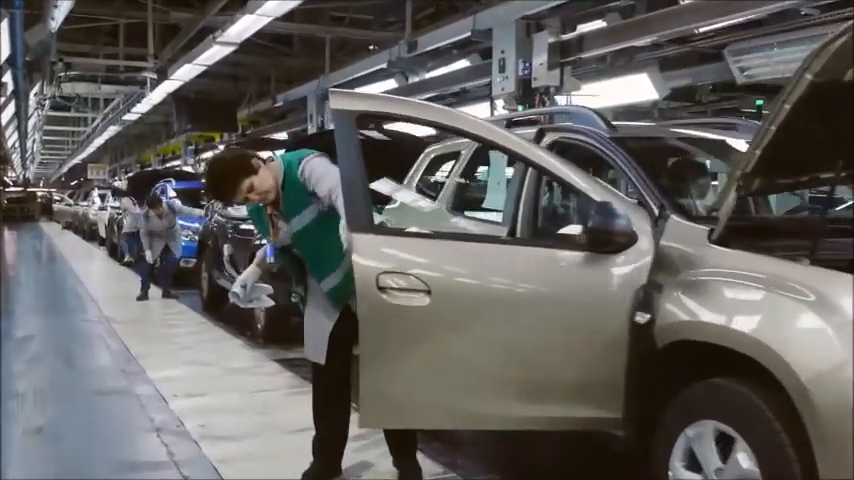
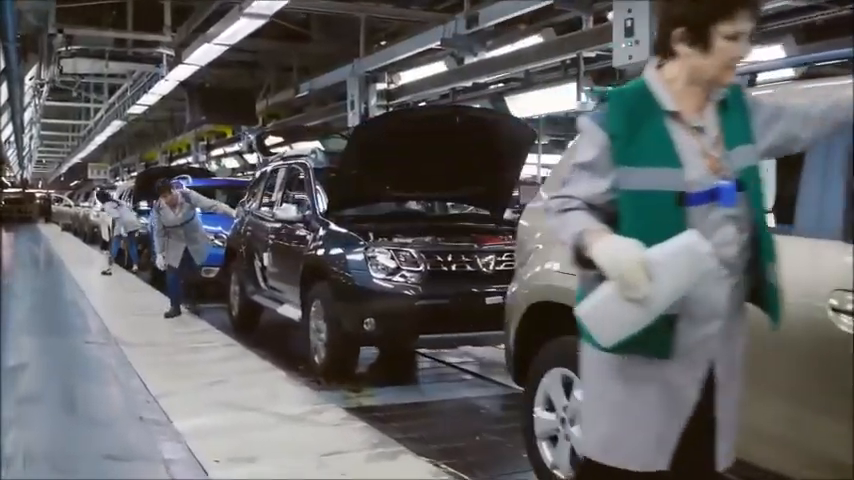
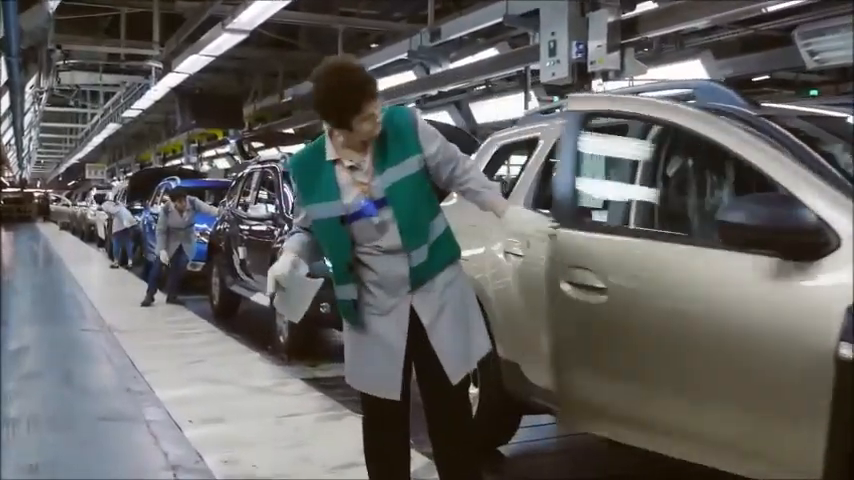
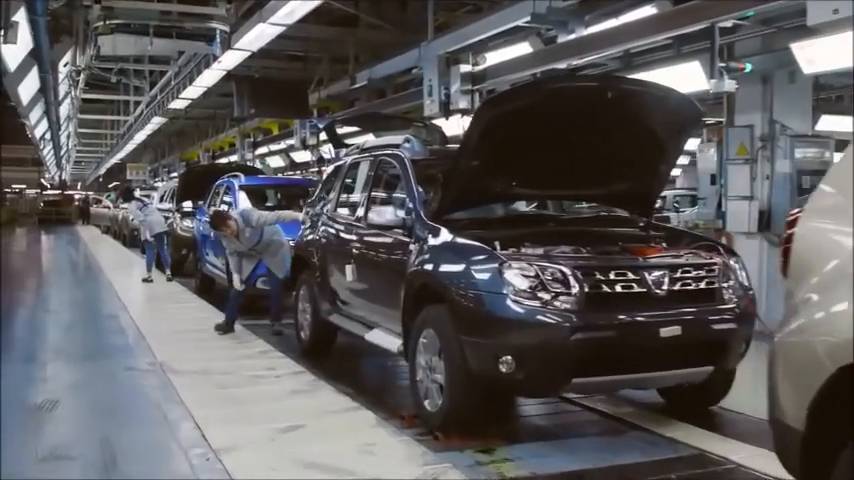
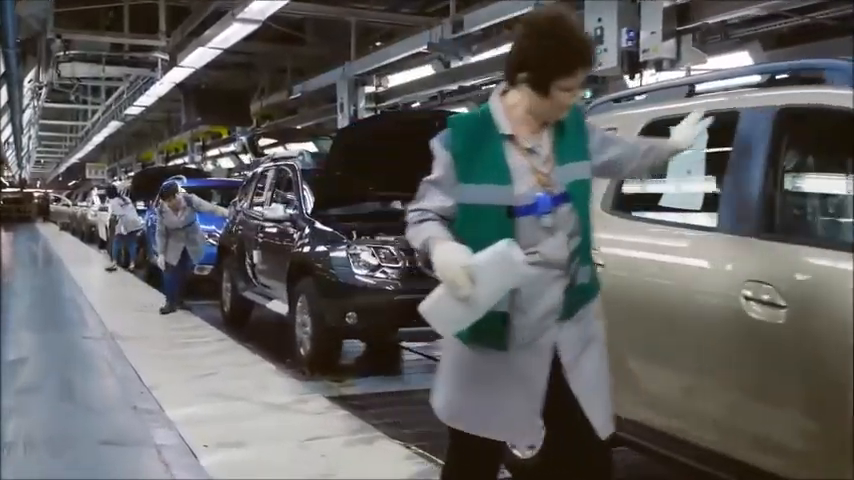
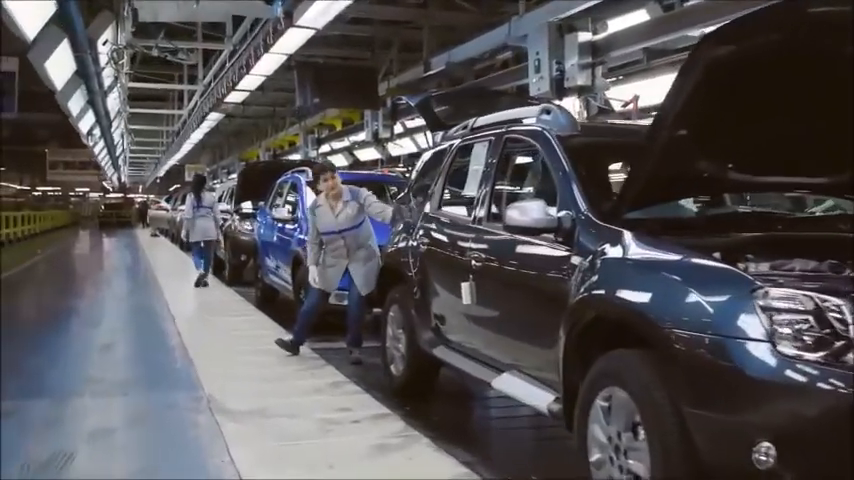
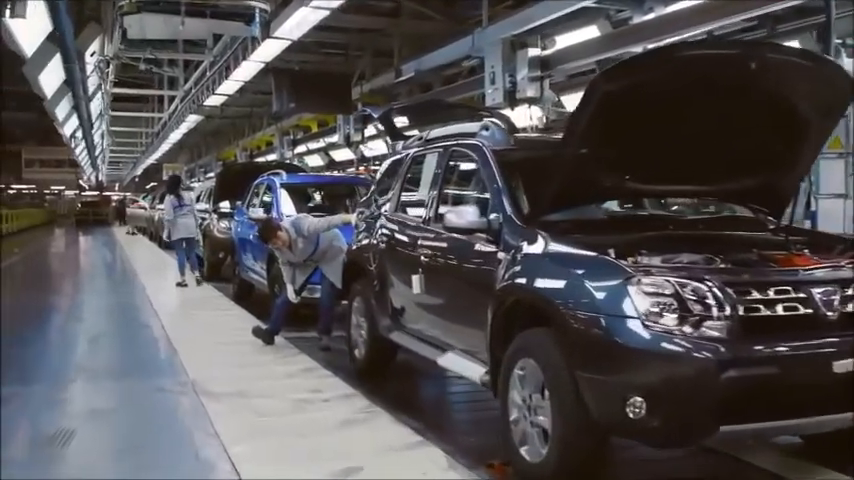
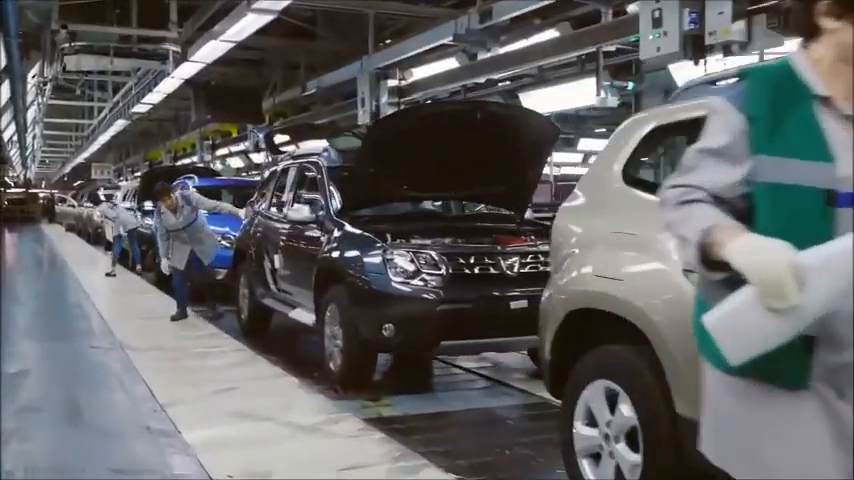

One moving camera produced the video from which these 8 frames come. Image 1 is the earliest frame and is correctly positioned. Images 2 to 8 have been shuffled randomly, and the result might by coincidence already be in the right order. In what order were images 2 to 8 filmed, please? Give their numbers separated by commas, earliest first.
3, 5, 2, 8, 4, 7, 6
